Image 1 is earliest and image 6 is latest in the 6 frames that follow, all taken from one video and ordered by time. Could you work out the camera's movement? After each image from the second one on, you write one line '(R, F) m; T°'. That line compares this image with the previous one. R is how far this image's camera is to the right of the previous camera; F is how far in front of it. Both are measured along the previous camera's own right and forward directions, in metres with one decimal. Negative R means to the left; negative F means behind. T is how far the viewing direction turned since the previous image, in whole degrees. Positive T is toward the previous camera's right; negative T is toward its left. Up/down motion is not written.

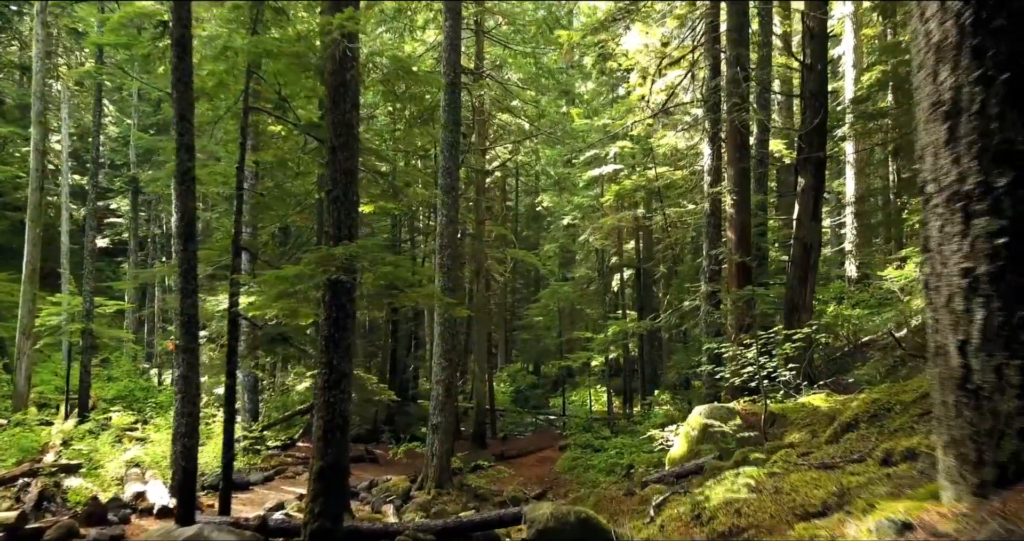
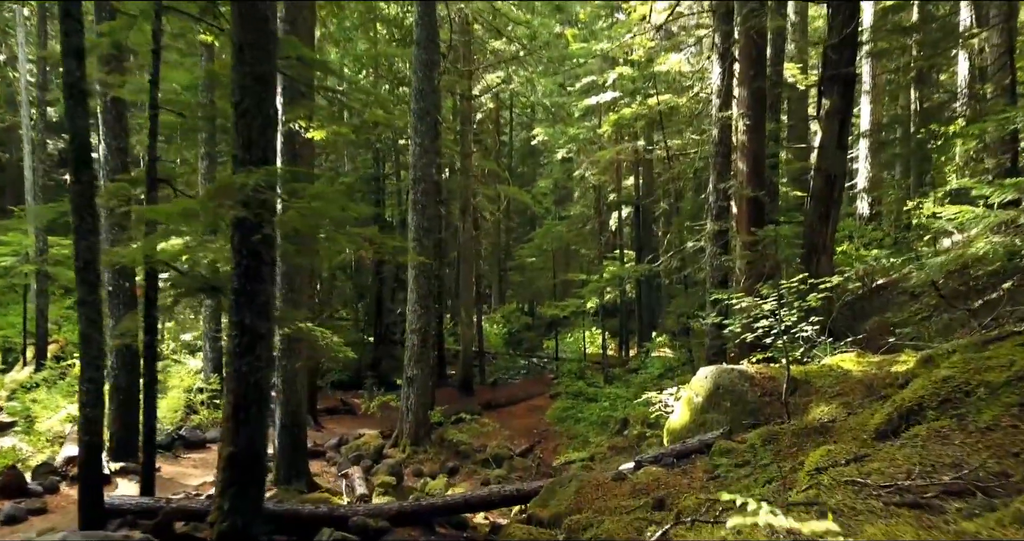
(+0.3, +1.3) m; 0°
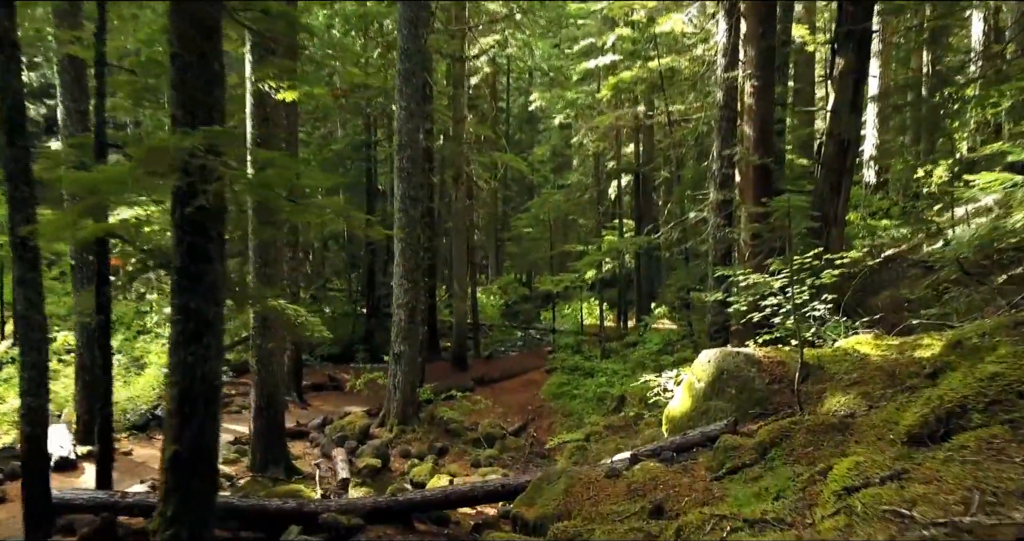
(+0.1, +0.6) m; 0°
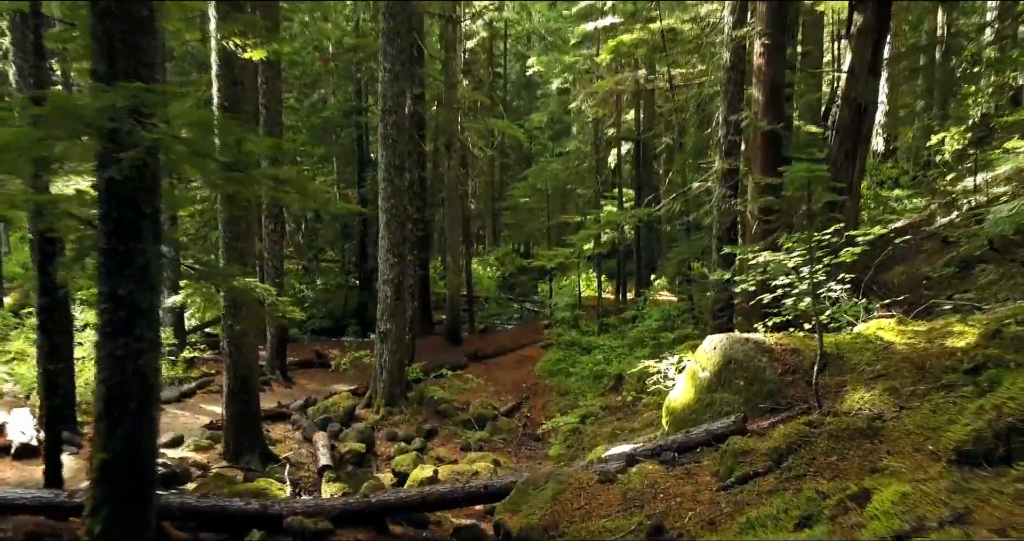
(+0.1, +0.6) m; 0°
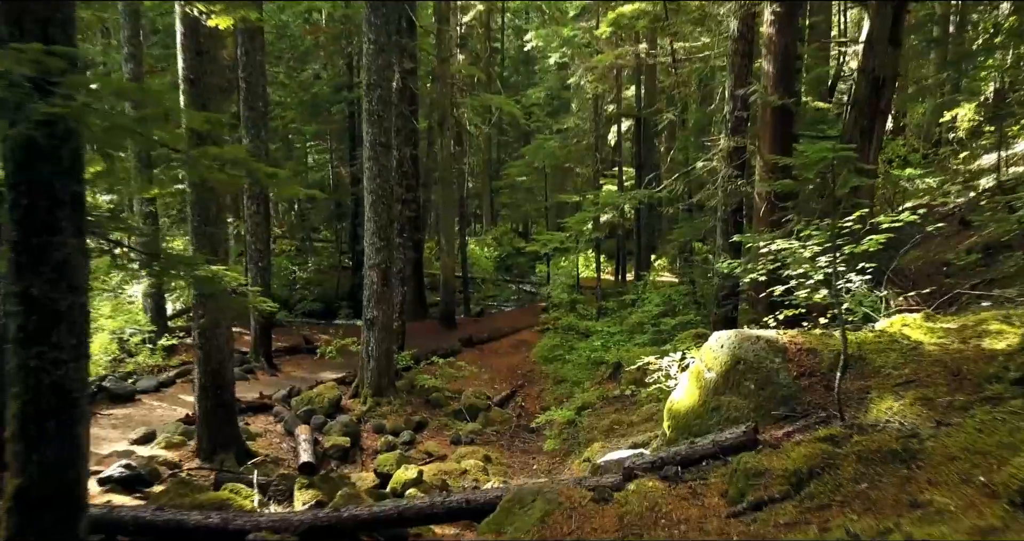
(+0.1, +0.5) m; 0°
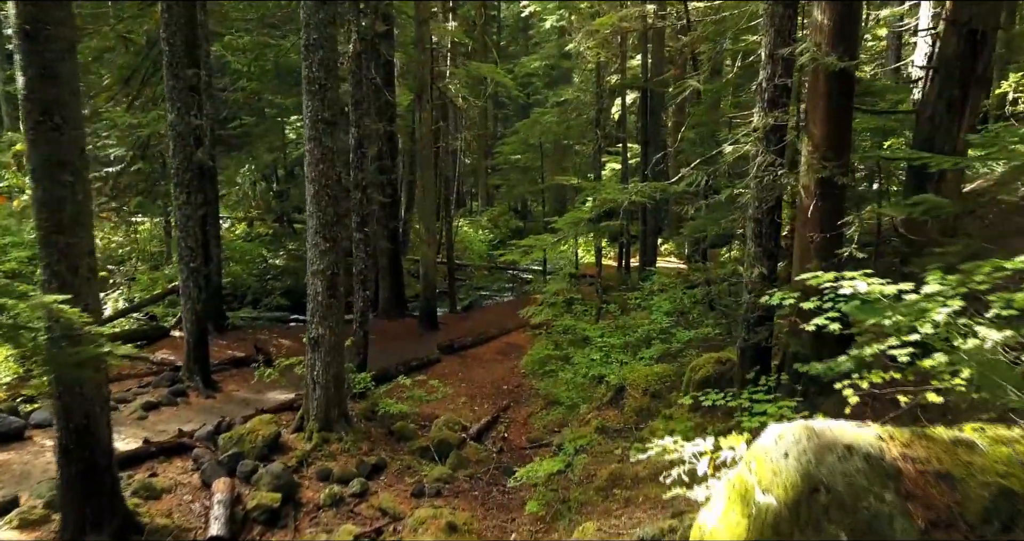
(+0.3, +1.9) m; 0°
